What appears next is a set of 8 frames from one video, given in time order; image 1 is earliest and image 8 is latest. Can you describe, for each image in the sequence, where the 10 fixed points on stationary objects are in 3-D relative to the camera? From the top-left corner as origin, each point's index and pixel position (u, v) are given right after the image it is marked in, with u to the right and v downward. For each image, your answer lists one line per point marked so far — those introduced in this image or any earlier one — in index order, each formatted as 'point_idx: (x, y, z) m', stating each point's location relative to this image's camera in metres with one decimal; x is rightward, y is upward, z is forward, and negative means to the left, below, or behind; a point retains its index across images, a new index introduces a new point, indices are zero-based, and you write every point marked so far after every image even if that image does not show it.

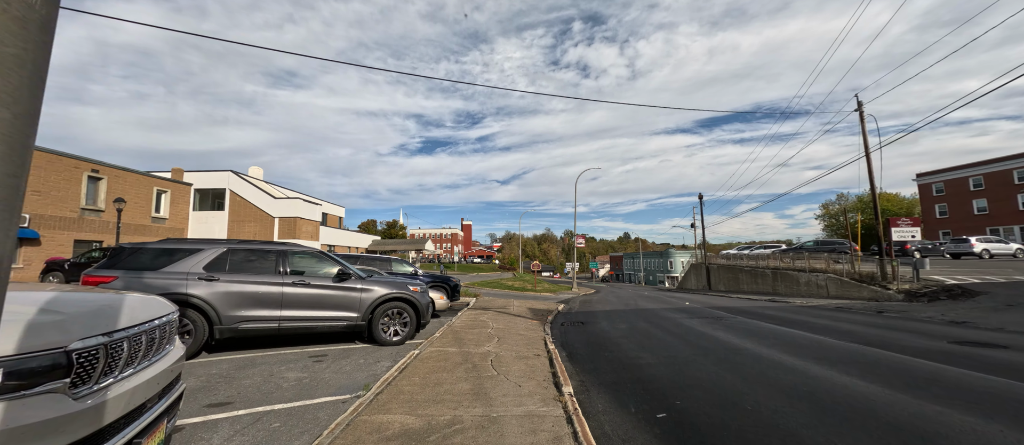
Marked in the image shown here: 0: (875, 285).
0: (+15.8, -2.8, +15.5) m
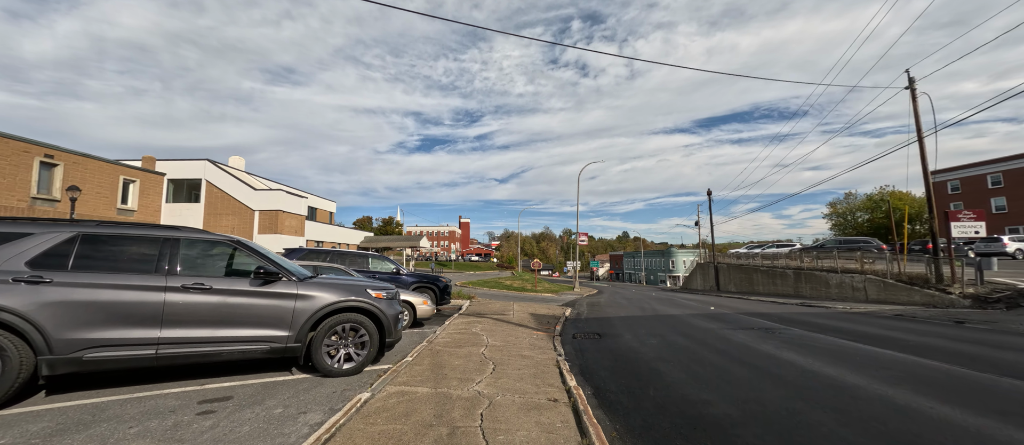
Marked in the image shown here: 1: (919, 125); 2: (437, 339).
0: (+15.8, -2.5, +13.5) m
1: (+16.2, +3.8, +14.1) m
2: (-1.5, -2.3, +6.9) m
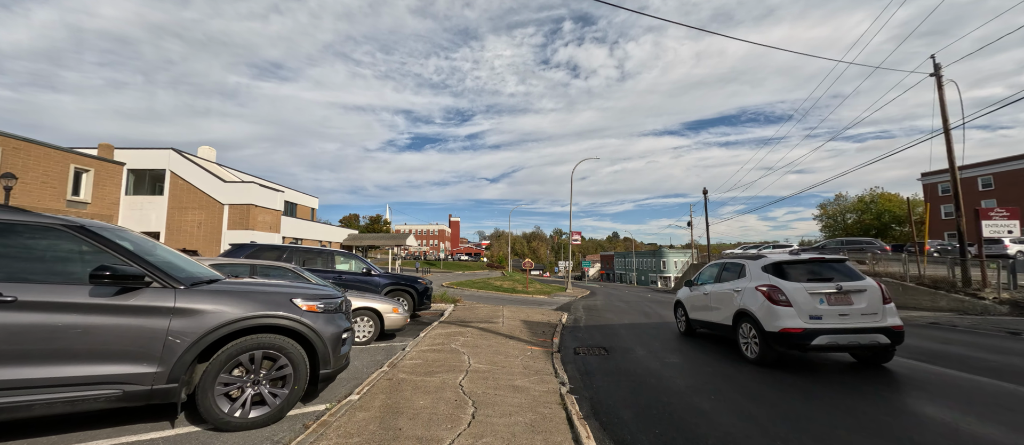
0: (+15.4, -2.5, +12.4) m
1: (+15.8, +3.9, +13.0) m
2: (-1.6, -2.1, +5.3) m
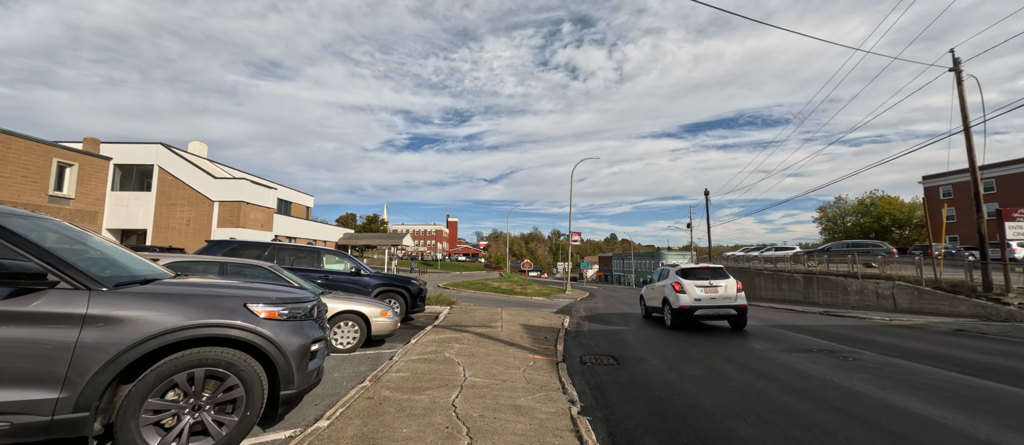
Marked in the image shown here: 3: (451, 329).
0: (+15.4, -2.5, +11.8) m
1: (+15.8, +3.8, +12.5) m
2: (-1.6, -2.0, +4.7) m
3: (-1.4, -2.4, +8.2) m
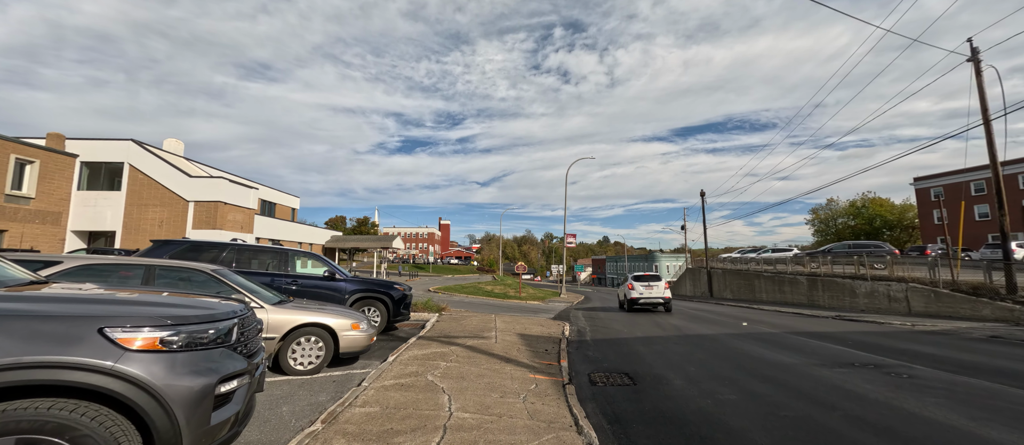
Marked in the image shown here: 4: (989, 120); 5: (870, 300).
0: (+15.2, -2.5, +11.1) m
1: (+15.7, +3.9, +11.9) m
2: (-1.6, -1.9, +3.6) m
3: (-1.5, -2.4, +7.1) m
4: (+15.6, +3.4, +11.8) m
5: (+16.0, -3.4, +16.1) m
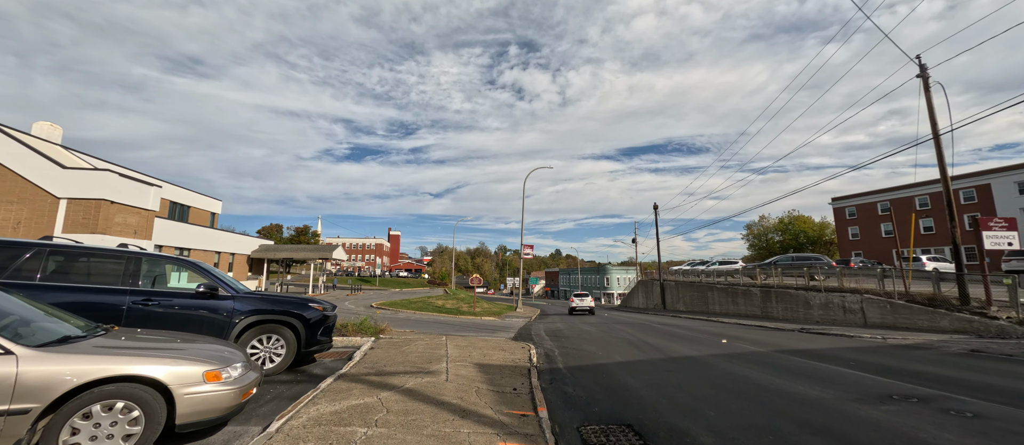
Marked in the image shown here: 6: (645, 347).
0: (+14.0, -2.8, +11.2) m
1: (+14.4, +3.5, +12.2) m
2: (-1.8, -1.7, +1.6) m
3: (-2.1, -2.3, +5.1) m
4: (+14.3, +3.0, +12.1) m
5: (+14.1, -4.0, +16.2) m
6: (+3.5, -3.3, +9.6) m
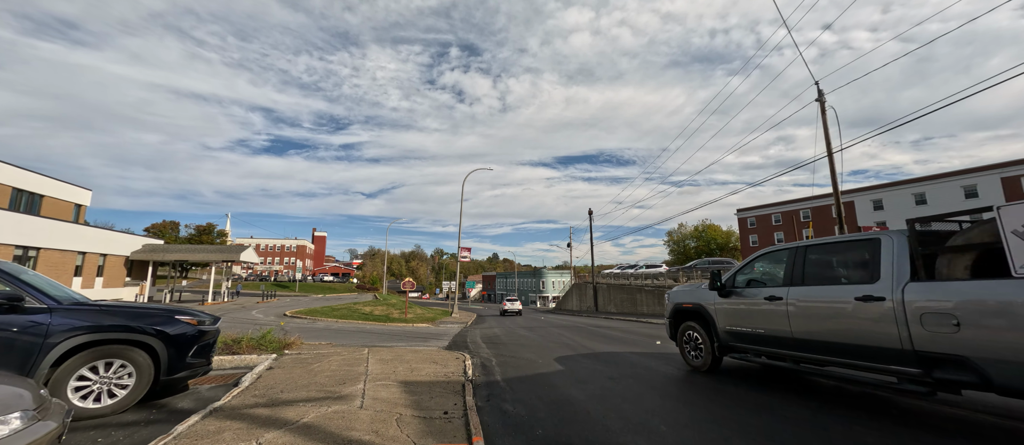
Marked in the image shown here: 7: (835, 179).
0: (+11.8, -3.1, +12.7) m
1: (+12.2, +3.2, +13.8) m
2: (-2.0, -1.5, +0.5) m
3: (-2.9, -2.1, +3.9) m
4: (+12.2, +2.7, +13.7) m
5: (+11.1, -4.3, +17.6) m
6: (+1.8, -3.4, +9.2) m
7: (+12.2, +1.7, +13.5) m
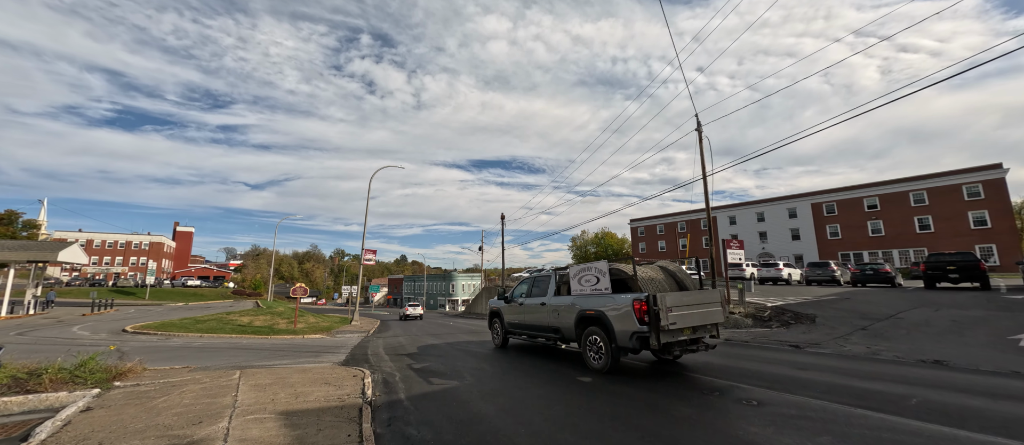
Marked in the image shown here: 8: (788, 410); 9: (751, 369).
0: (+8.4, -3.6, +14.9) m
1: (+8.7, +2.6, +16.1) m
2: (-2.0, -1.5, -0.3) m
3: (-3.7, -2.1, +2.8) m
4: (+8.7, +2.1, +16.0) m
5: (+6.4, -4.8, +19.4) m
6: (-0.5, -3.5, +9.1) m
7: (+8.7, +1.2, +15.8) m
8: (+3.8, -2.5, +4.8) m
9: (+4.8, -3.1, +7.5) m
